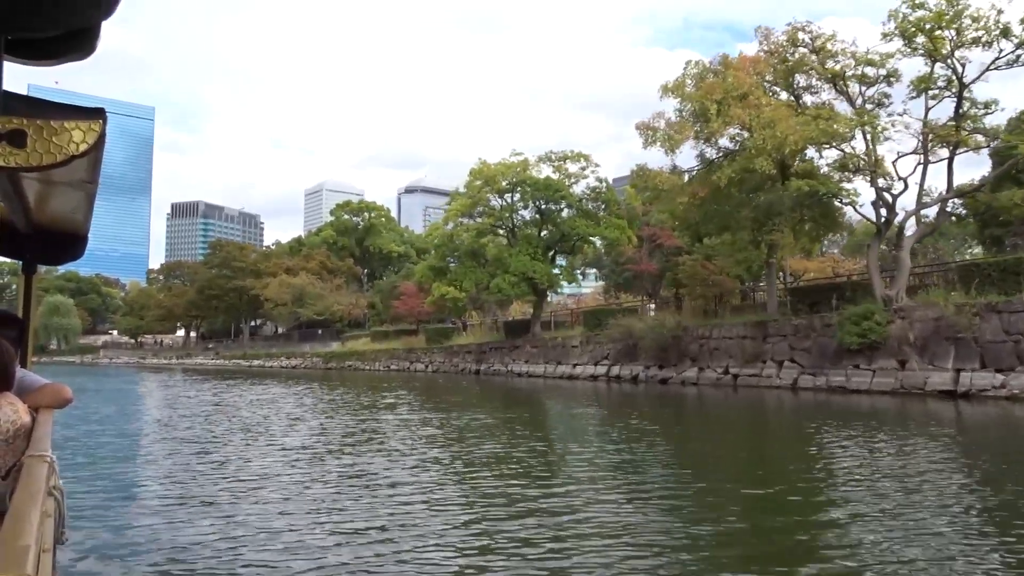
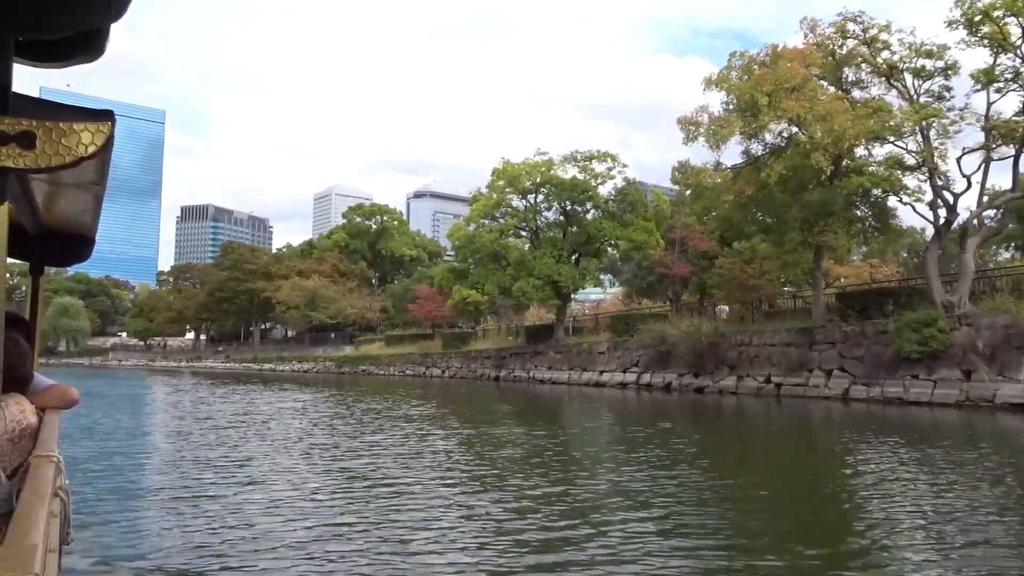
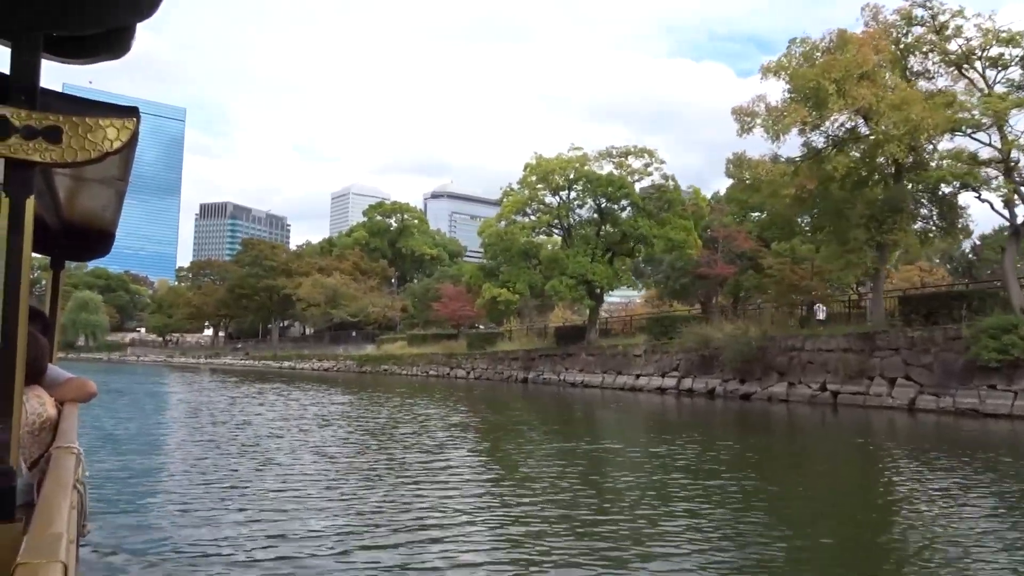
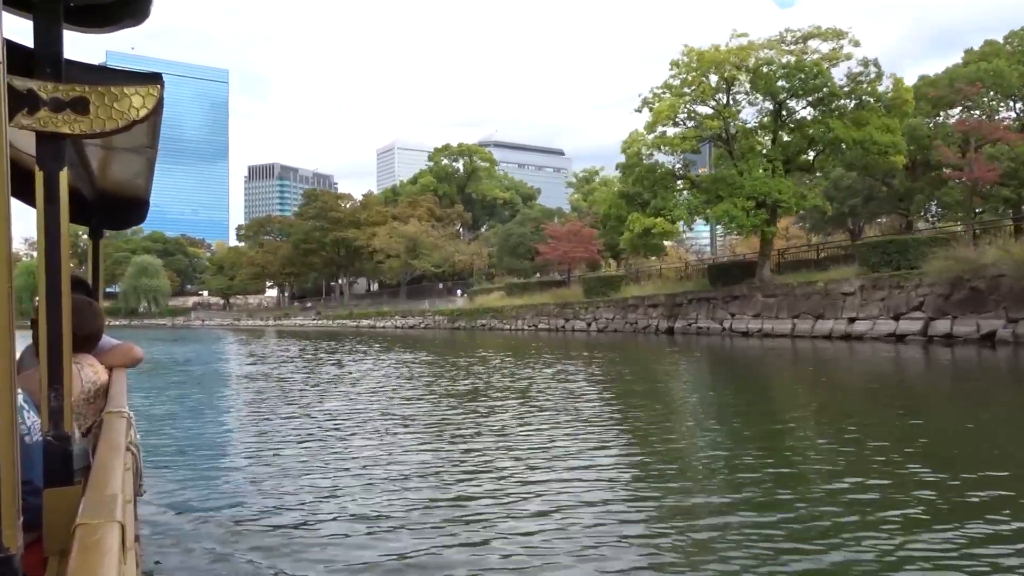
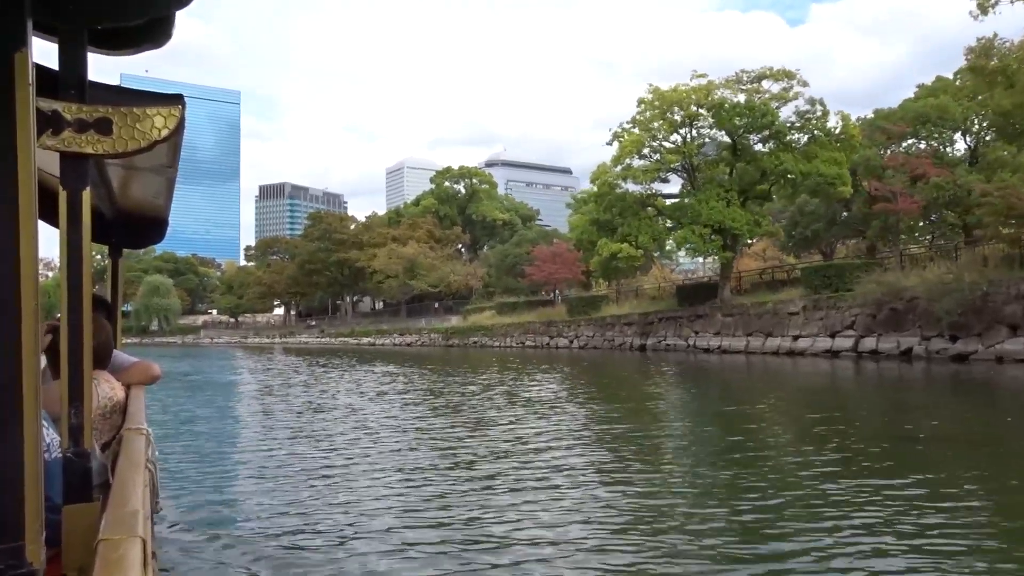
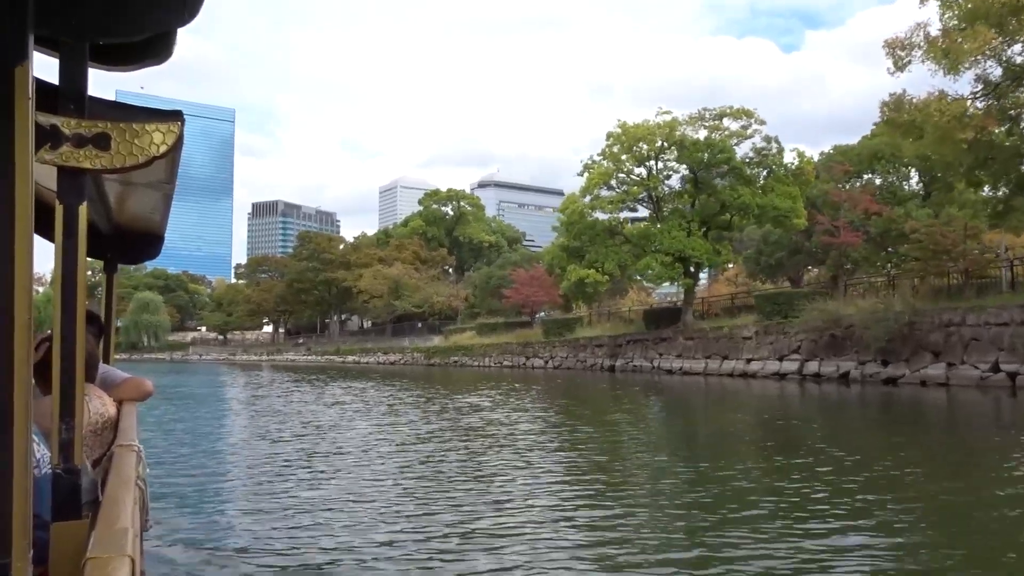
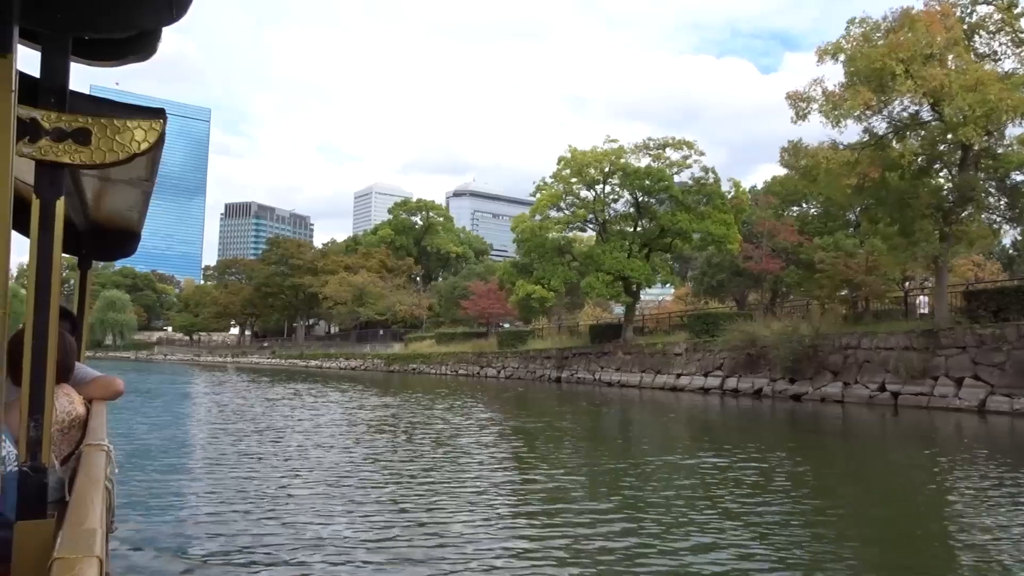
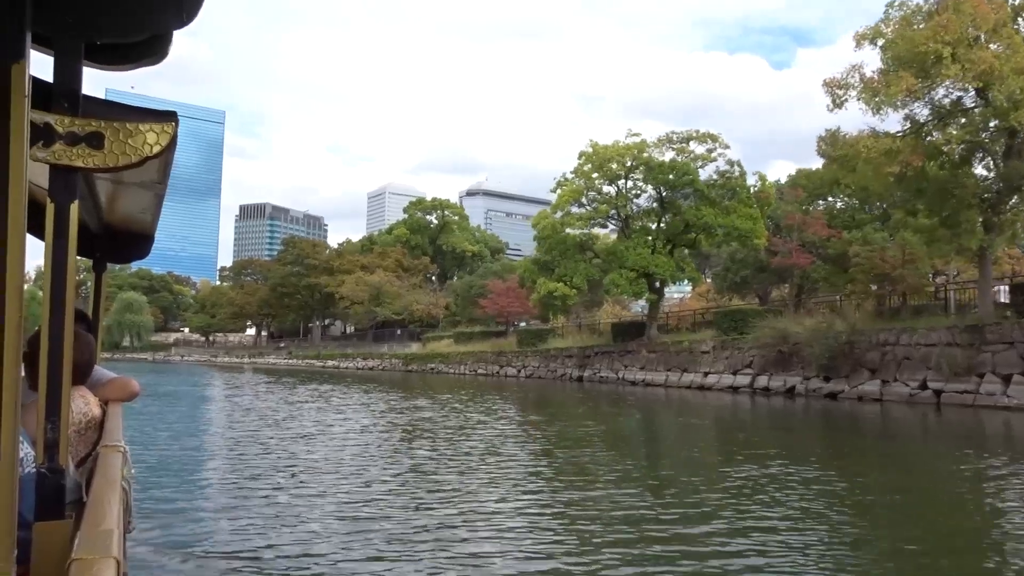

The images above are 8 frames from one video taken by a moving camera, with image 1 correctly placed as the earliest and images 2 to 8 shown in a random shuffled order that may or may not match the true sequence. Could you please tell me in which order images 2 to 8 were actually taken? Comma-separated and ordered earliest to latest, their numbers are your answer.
2, 3, 7, 8, 6, 5, 4
